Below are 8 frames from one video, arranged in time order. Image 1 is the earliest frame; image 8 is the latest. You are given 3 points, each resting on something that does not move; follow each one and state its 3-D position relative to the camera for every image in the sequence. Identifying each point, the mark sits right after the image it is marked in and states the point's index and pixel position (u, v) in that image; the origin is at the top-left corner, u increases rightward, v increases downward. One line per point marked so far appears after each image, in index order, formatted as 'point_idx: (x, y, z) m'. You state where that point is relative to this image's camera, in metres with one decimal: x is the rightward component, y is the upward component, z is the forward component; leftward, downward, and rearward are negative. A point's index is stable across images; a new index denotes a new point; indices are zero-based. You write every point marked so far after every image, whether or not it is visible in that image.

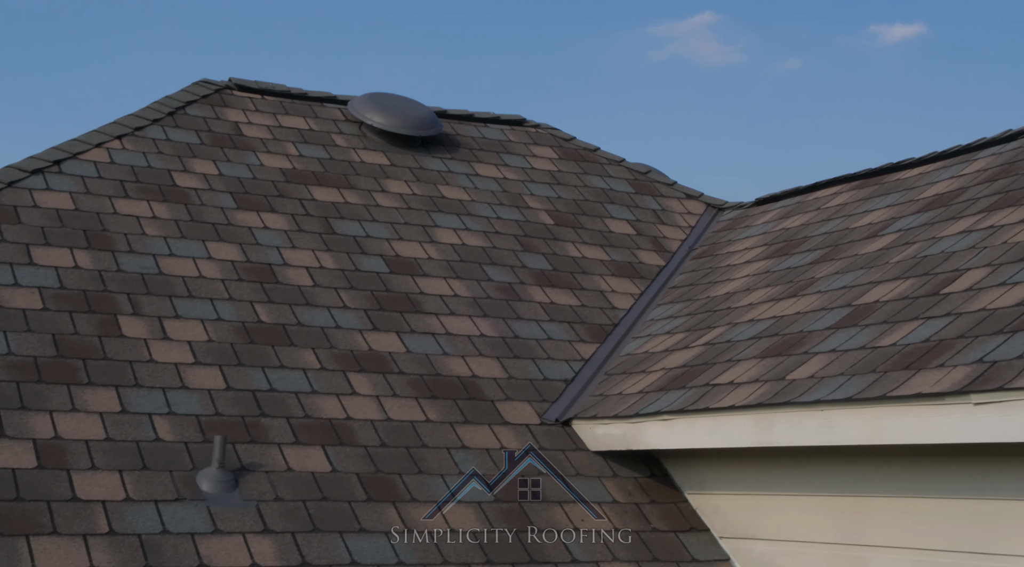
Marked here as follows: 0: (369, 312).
0: (-1.5, -0.3, +13.9) m
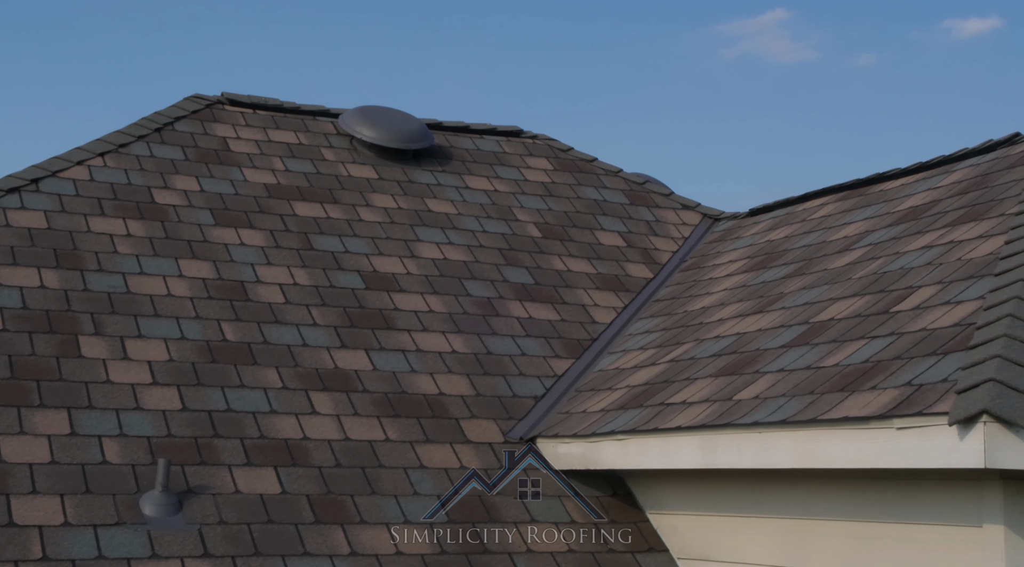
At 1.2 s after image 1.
0: (-1.7, -0.5, +13.9) m
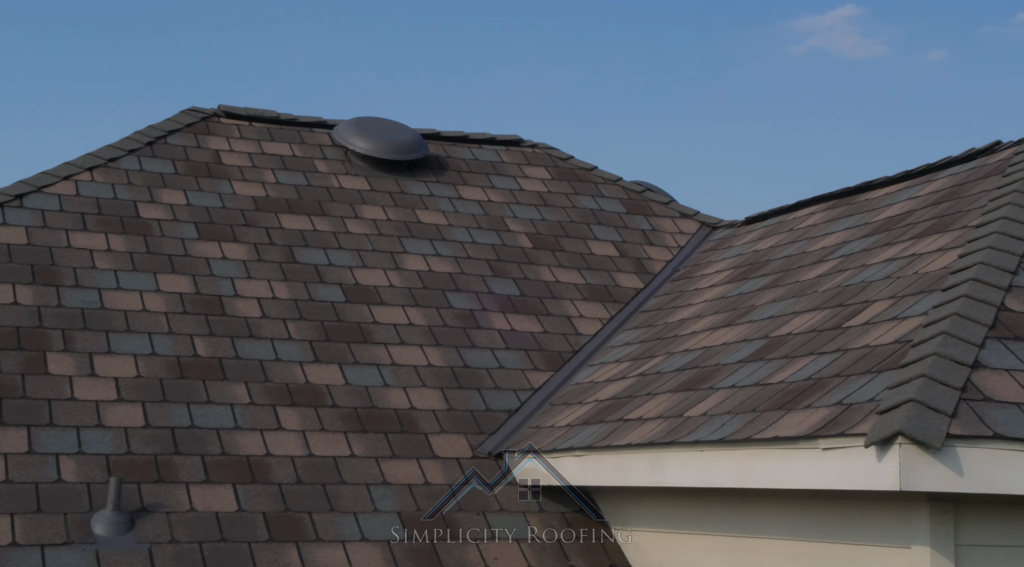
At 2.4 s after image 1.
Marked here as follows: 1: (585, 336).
0: (-2.0, -0.6, +13.9) m
1: (+0.8, -0.6, +15.9) m
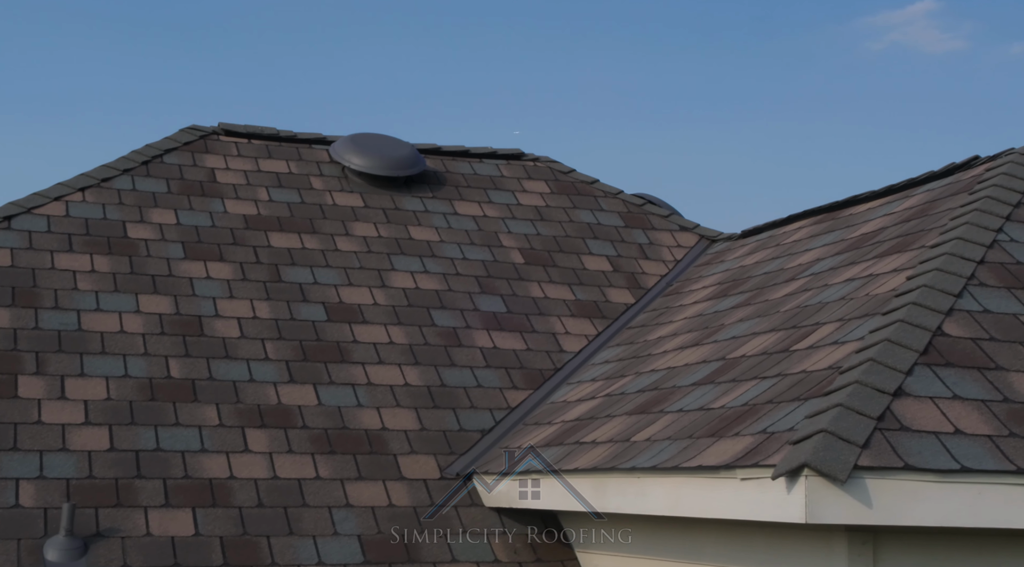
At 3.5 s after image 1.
0: (-2.2, -0.8, +13.9) m
1: (+0.7, -0.8, +15.8) m
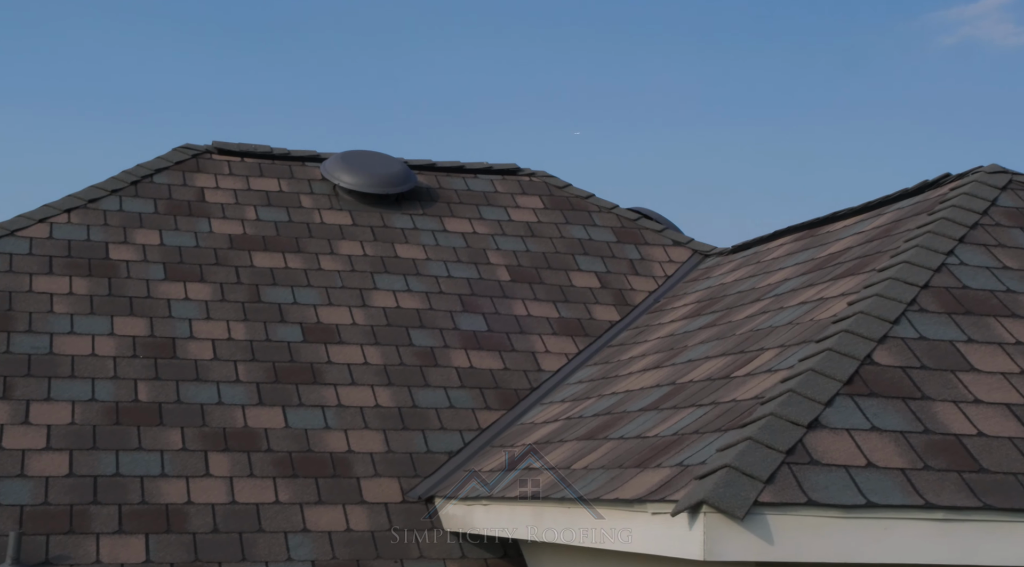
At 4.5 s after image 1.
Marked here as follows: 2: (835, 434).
0: (-2.5, -1.0, +13.9) m
1: (+0.4, -1.0, +15.8) m
2: (+1.7, -0.8, +7.3) m
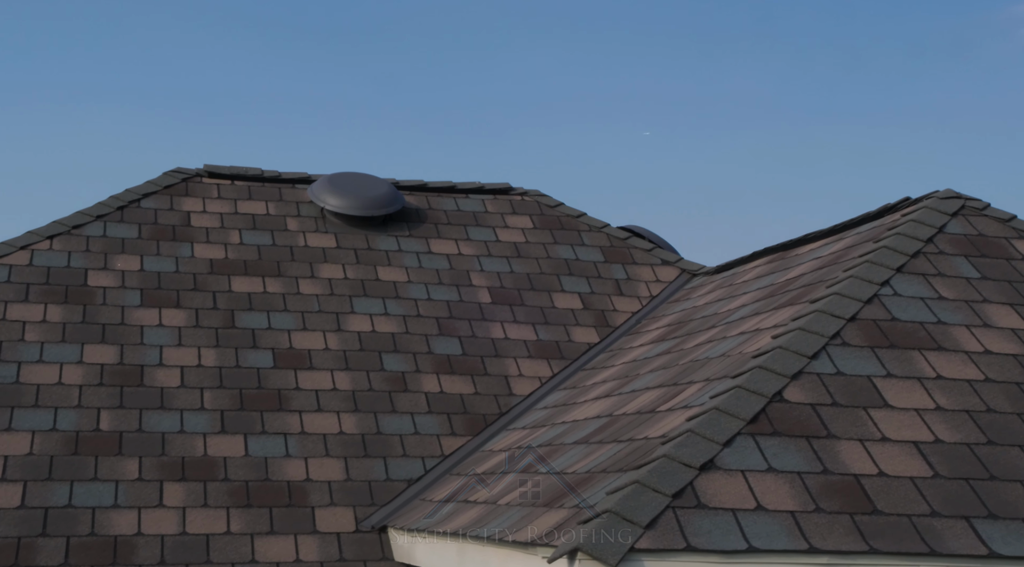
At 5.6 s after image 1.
0: (-2.9, -1.3, +14.0) m
1: (+0.1, -1.3, +15.8) m
2: (+1.1, -1.0, +7.2) m
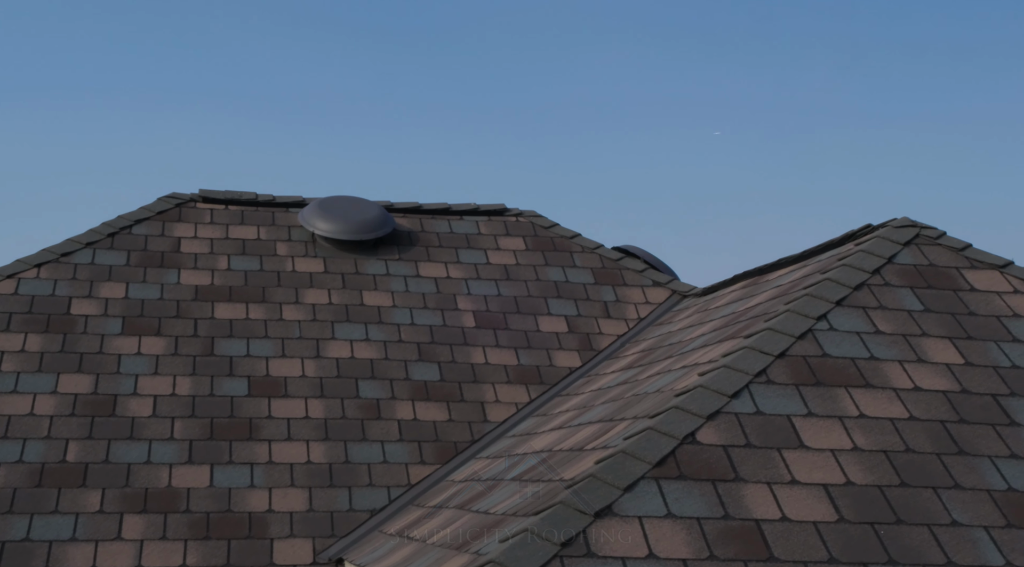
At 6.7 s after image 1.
0: (-3.3, -1.6, +14.1) m
1: (-0.2, -1.6, +15.8) m
2: (+0.6, -1.3, +7.2) m
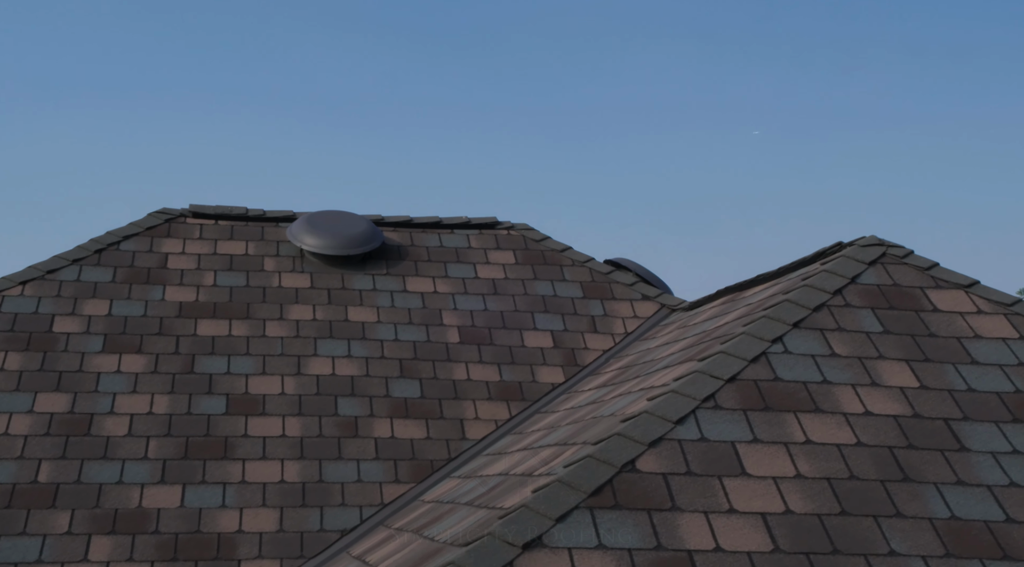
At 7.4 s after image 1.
0: (-3.5, -1.8, +14.1) m
1: (-0.5, -1.8, +15.8) m
2: (+0.2, -1.4, +7.2) m
